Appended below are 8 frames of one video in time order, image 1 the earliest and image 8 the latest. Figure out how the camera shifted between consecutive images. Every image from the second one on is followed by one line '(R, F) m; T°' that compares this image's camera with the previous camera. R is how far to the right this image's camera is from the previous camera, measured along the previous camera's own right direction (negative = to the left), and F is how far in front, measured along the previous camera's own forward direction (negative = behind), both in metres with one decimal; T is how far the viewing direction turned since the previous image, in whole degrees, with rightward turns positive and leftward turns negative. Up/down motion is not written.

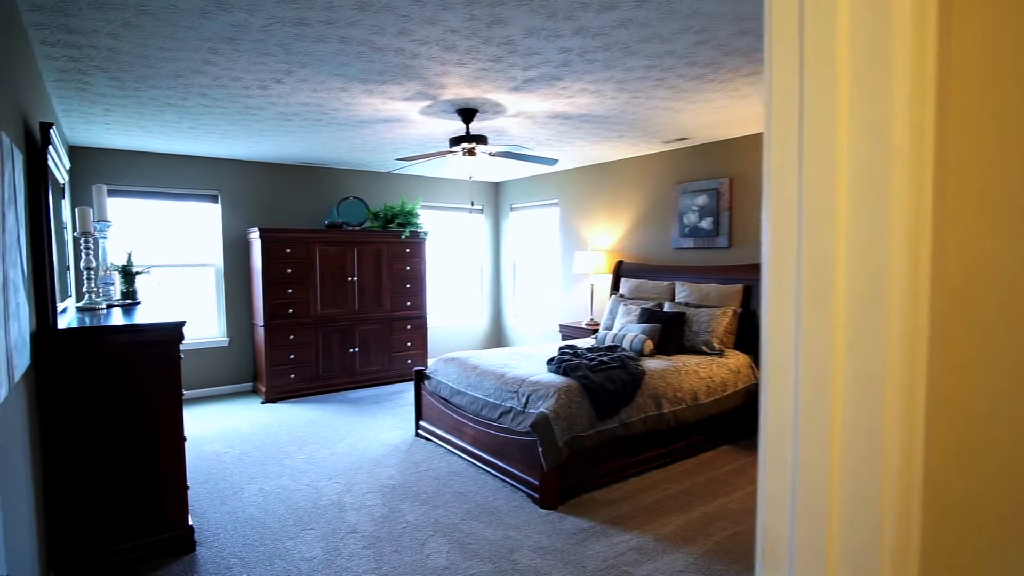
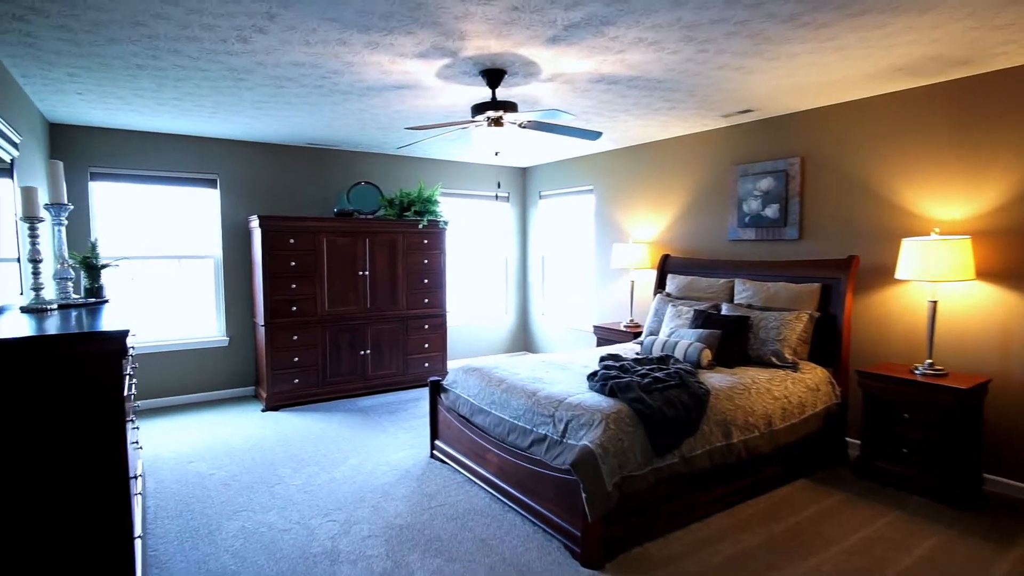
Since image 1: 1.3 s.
(-0.1, +0.6) m; -2°
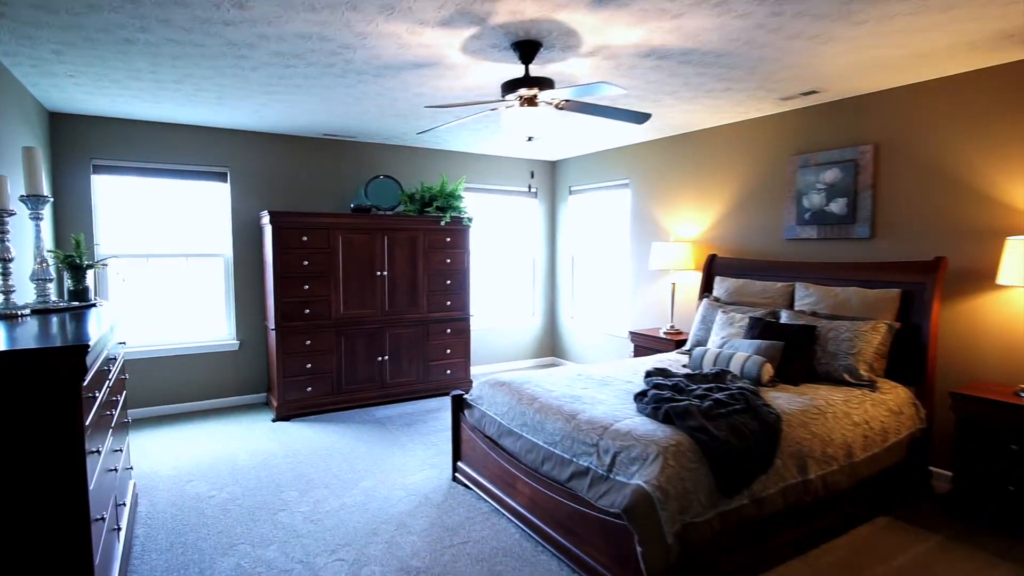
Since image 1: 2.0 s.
(-0.1, +0.4) m; -2°
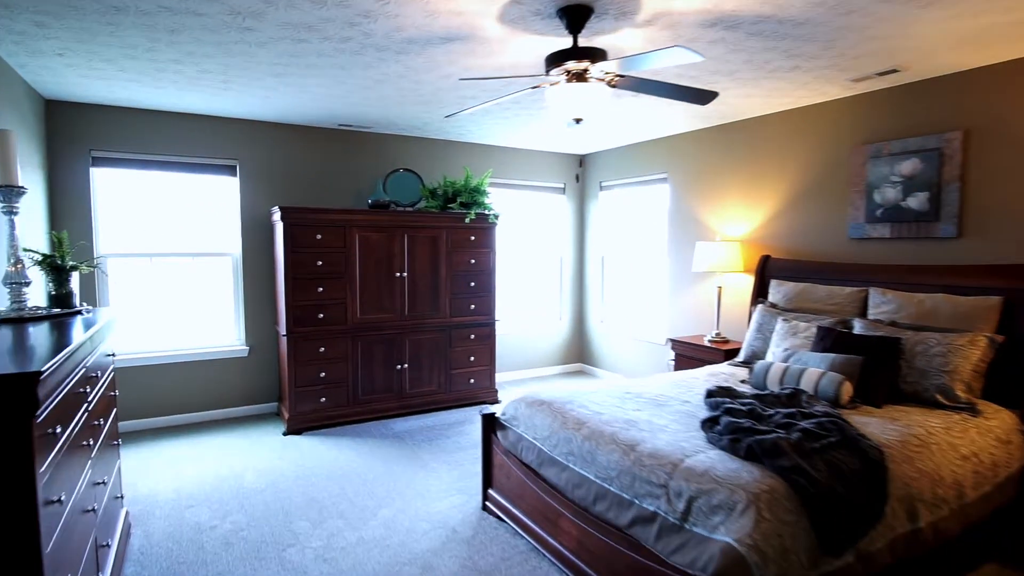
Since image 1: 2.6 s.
(-0.1, +0.4) m; -1°
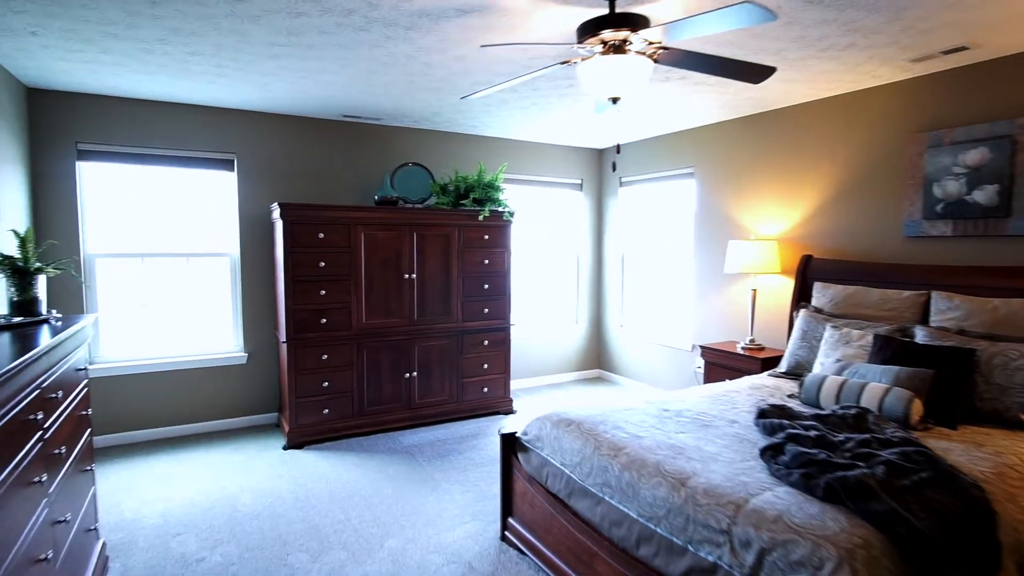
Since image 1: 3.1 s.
(-0.1, +0.3) m; -1°
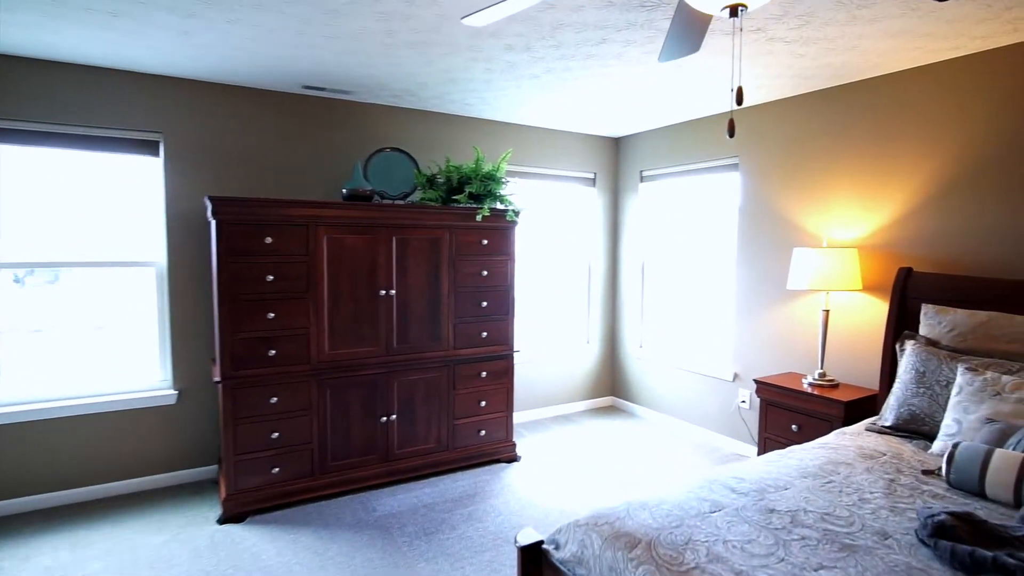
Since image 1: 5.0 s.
(-0.1, +0.9) m; +1°
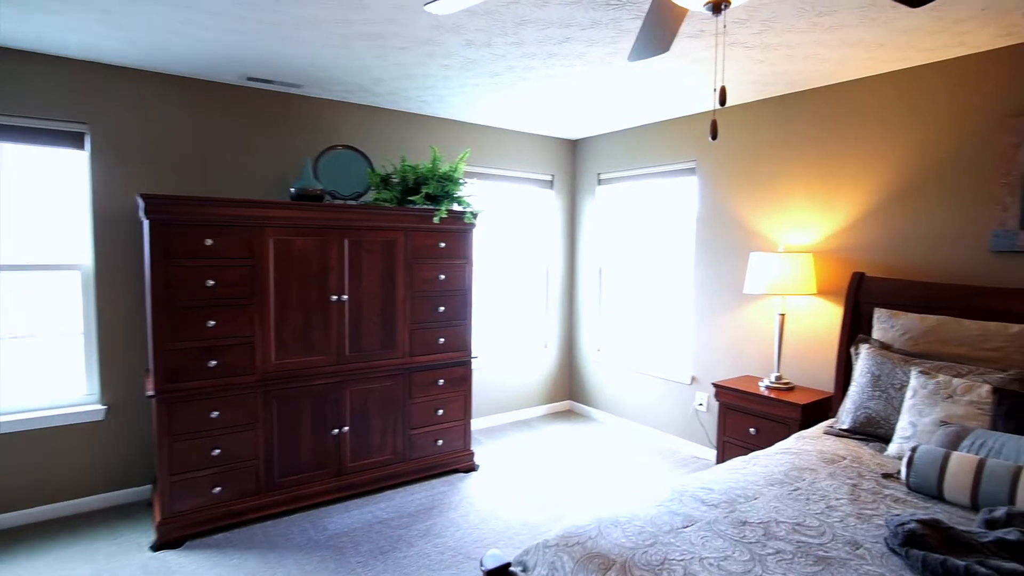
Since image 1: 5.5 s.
(0.0, +0.1) m; +5°
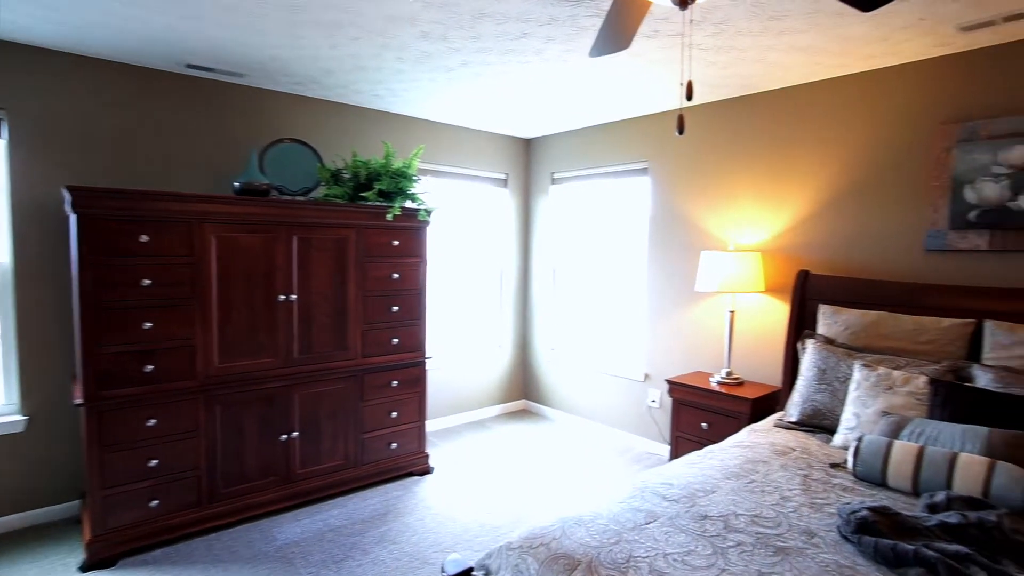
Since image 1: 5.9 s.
(0.0, 0.0) m; +5°
